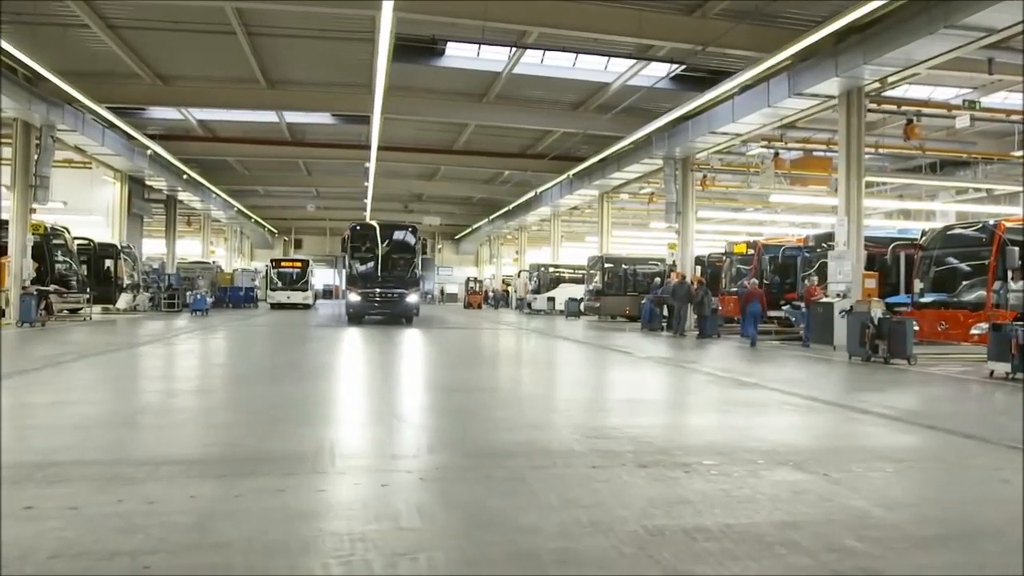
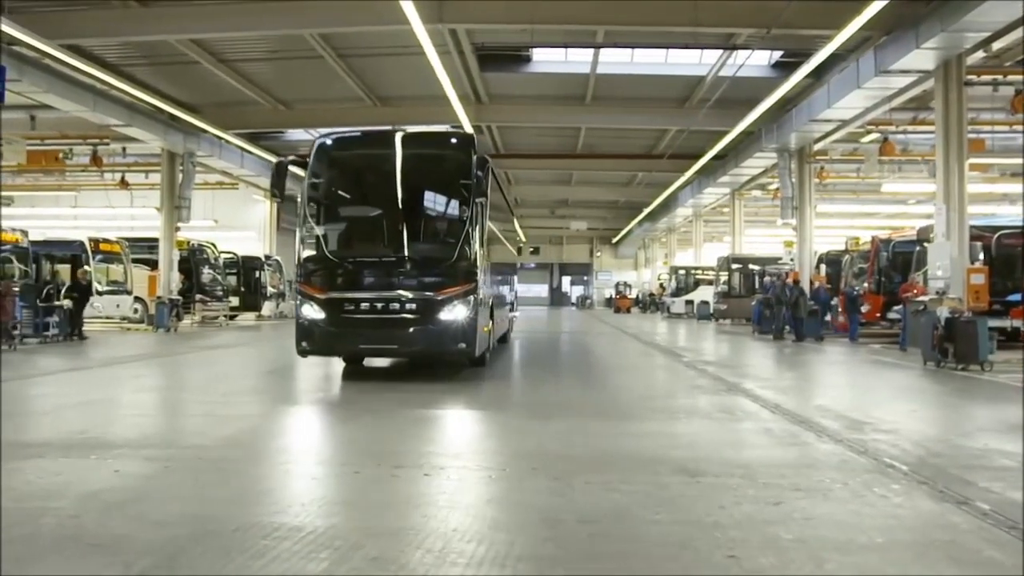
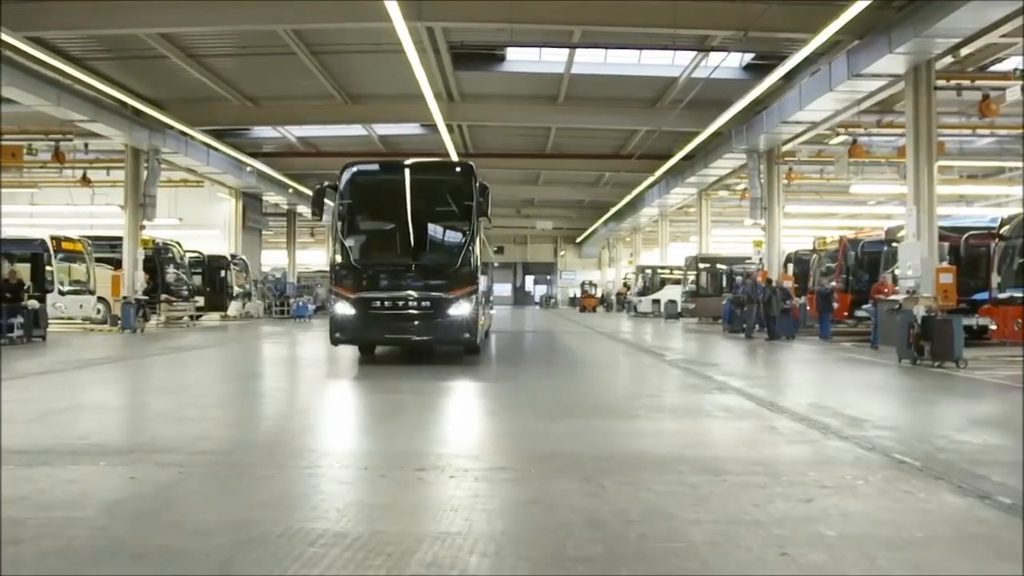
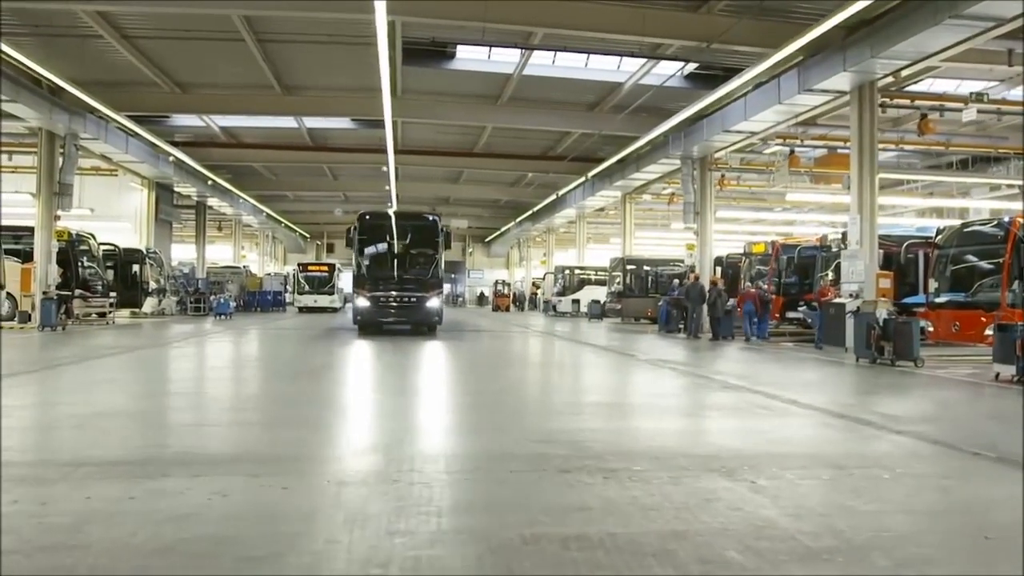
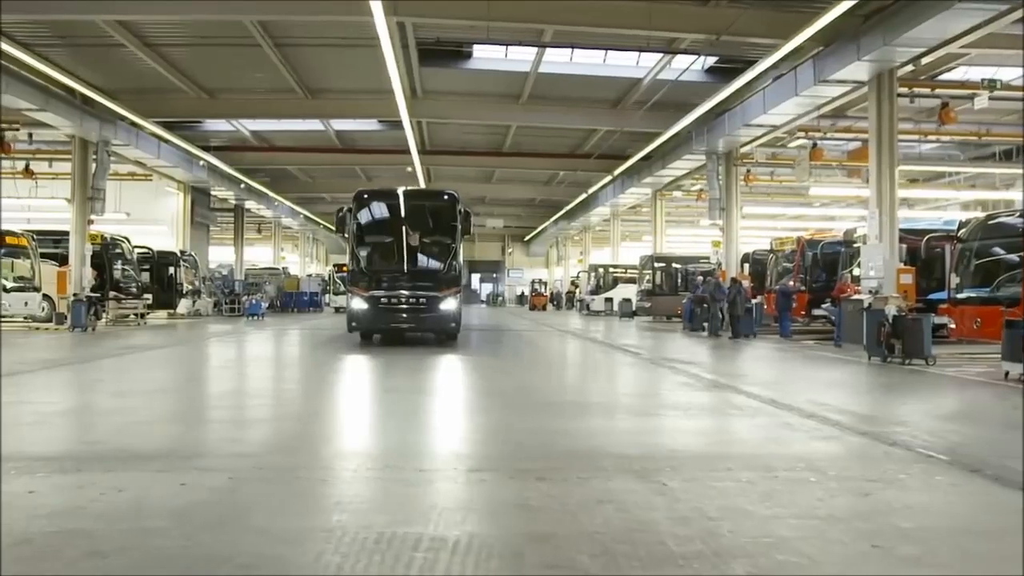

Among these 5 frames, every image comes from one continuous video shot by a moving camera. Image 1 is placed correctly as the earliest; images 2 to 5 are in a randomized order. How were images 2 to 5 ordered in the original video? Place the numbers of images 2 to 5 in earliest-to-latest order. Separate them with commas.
4, 5, 3, 2
